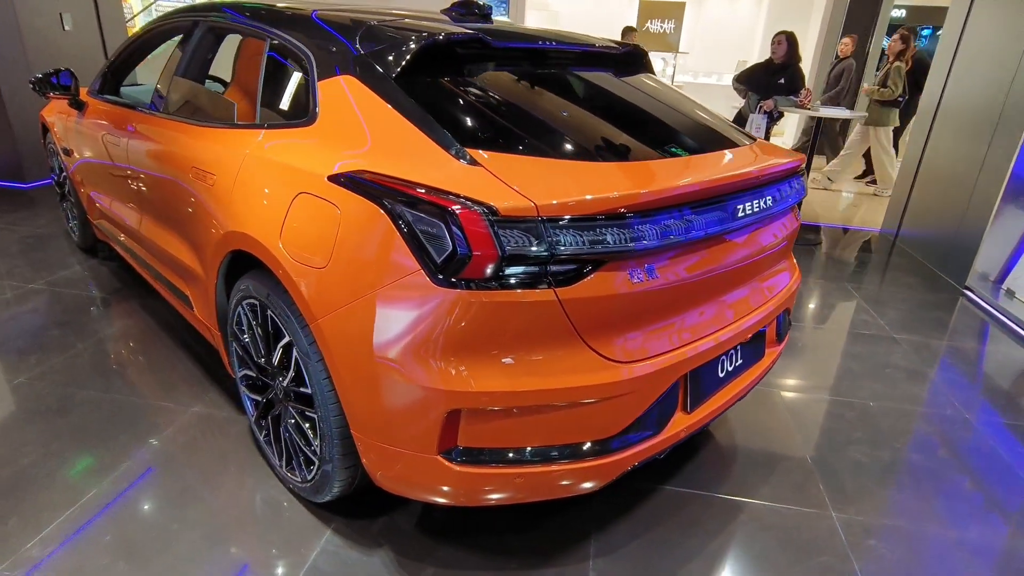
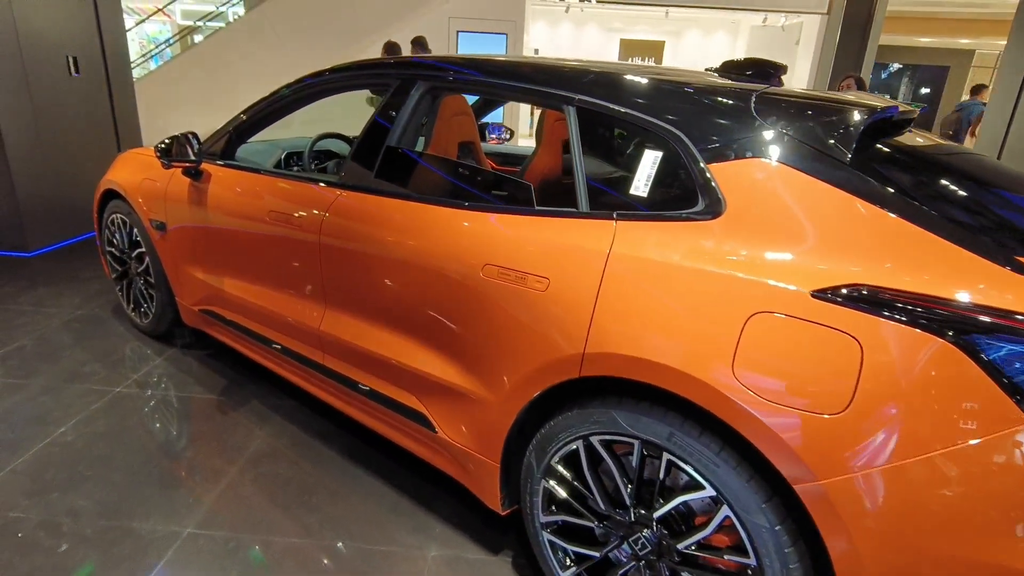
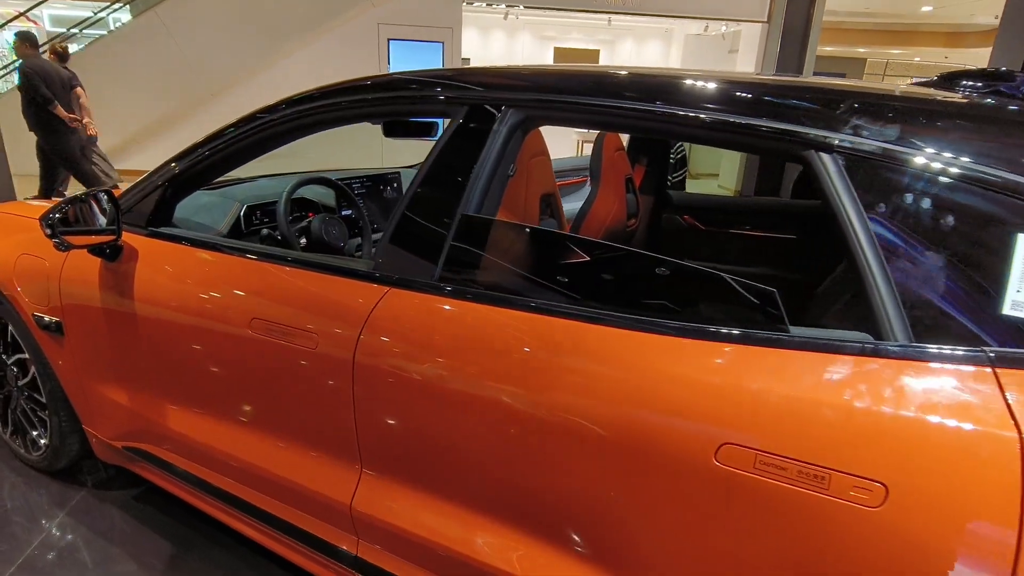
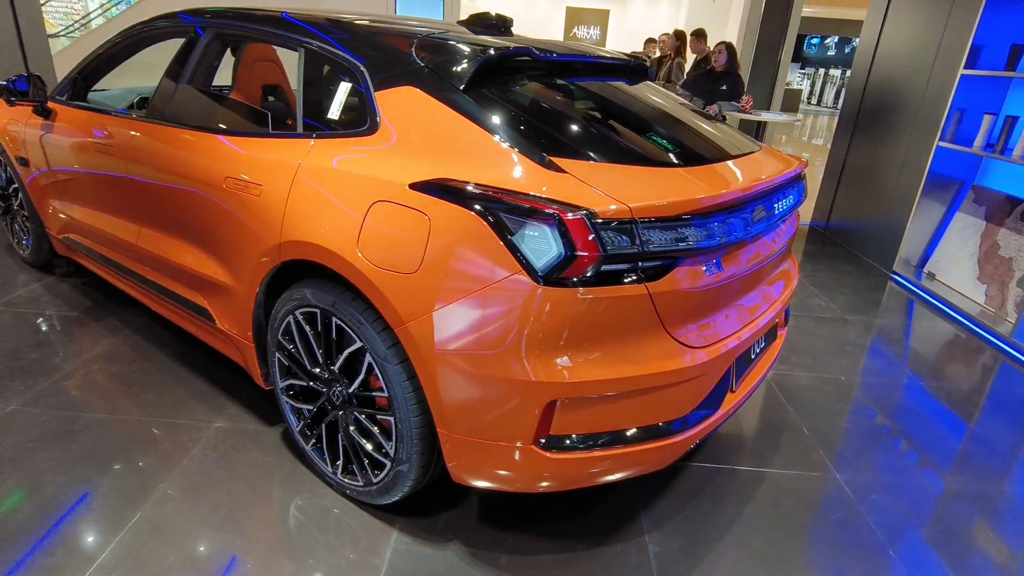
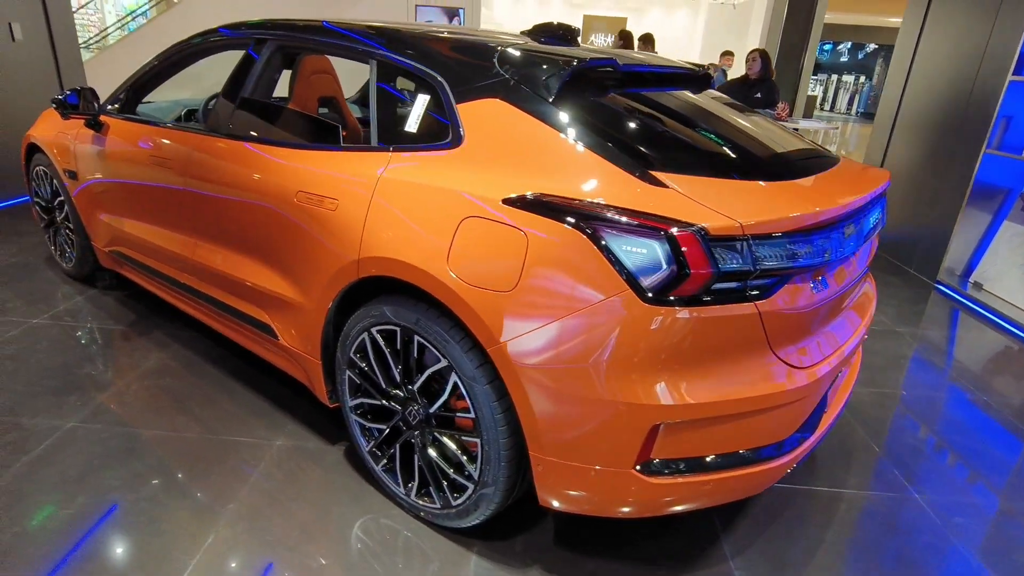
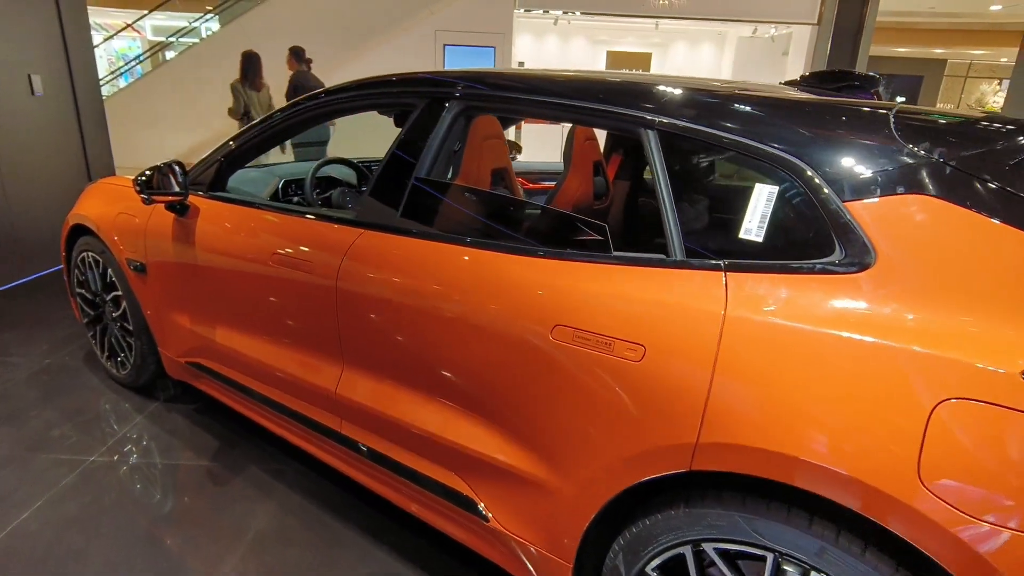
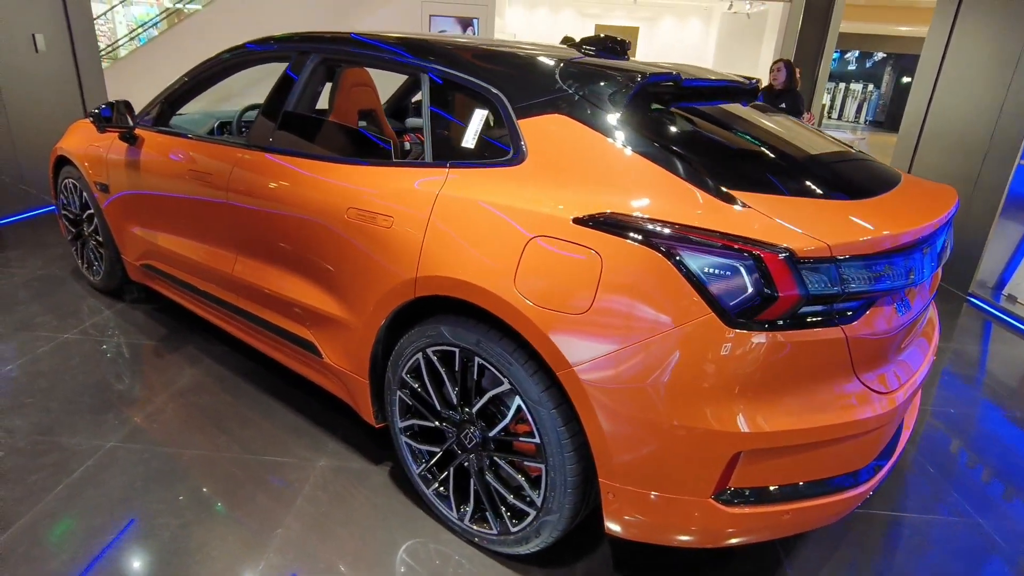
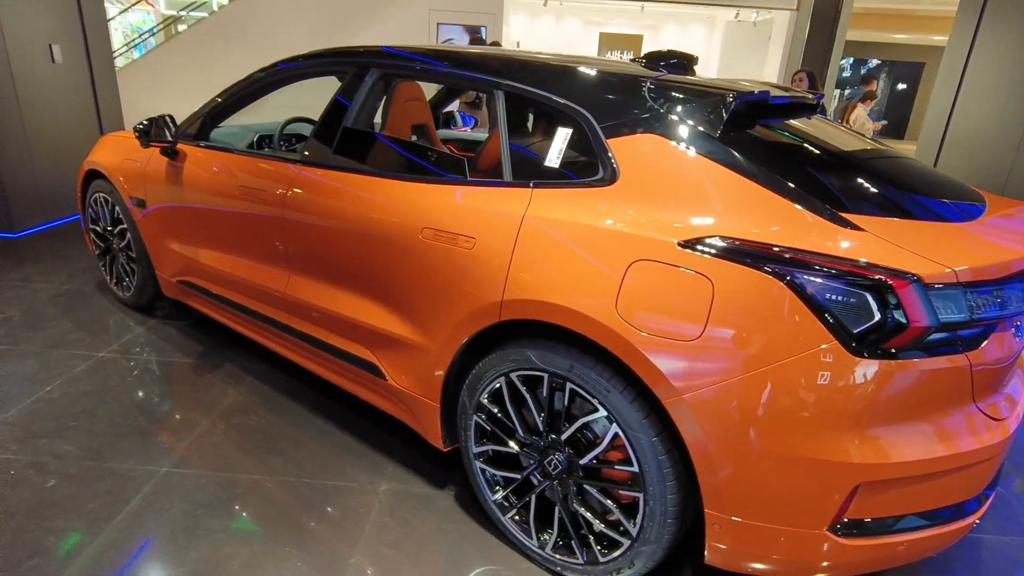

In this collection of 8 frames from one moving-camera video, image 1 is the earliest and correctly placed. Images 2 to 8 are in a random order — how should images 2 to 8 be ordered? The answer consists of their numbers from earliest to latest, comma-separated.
4, 5, 7, 8, 2, 6, 3
